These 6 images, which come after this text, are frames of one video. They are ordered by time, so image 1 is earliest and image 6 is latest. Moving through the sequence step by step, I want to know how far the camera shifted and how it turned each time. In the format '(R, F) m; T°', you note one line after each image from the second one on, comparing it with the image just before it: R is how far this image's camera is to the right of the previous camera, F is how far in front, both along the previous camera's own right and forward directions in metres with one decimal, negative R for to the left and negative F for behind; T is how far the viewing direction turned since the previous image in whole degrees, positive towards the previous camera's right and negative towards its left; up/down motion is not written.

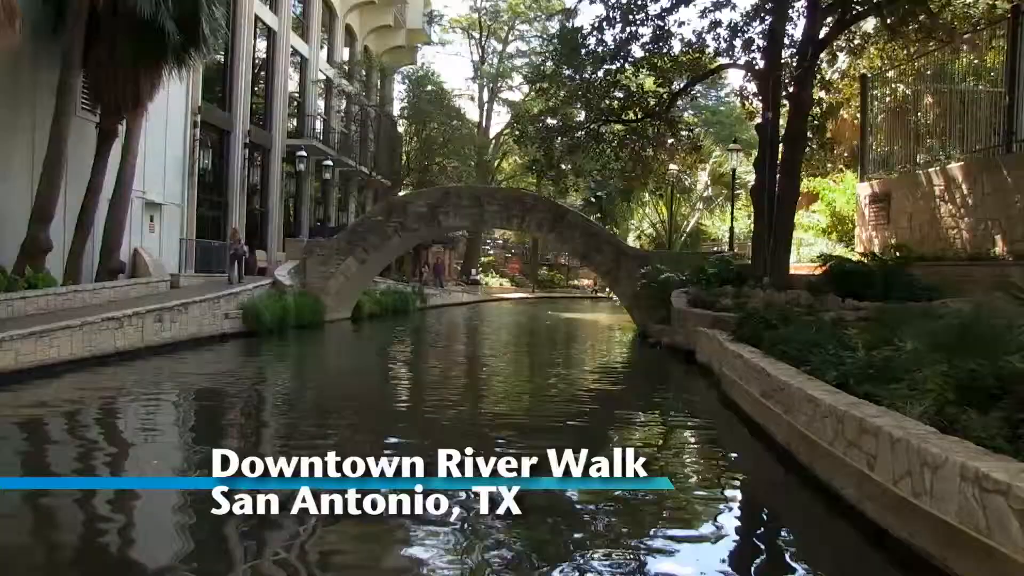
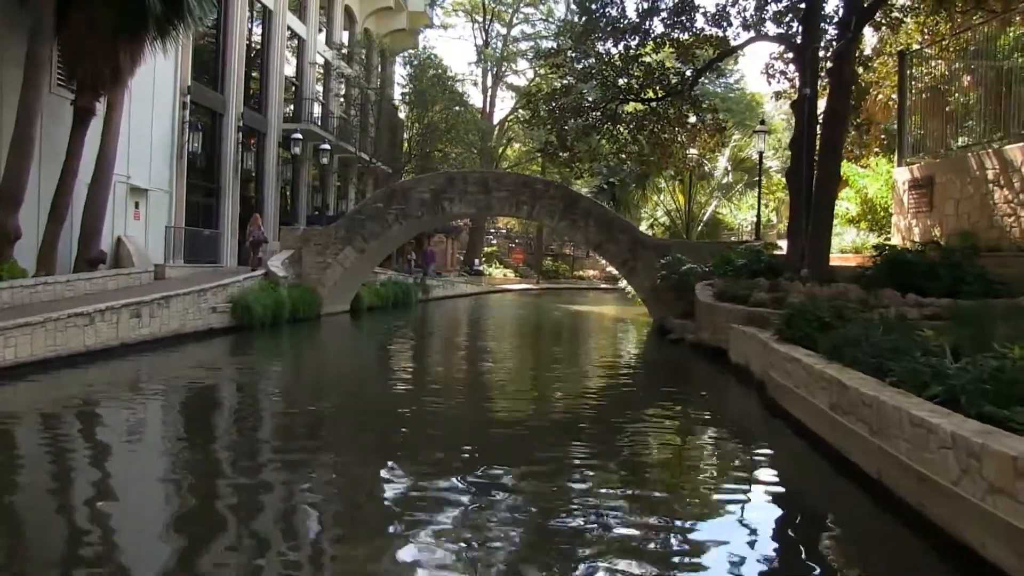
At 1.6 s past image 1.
(-0.2, +1.3) m; 0°
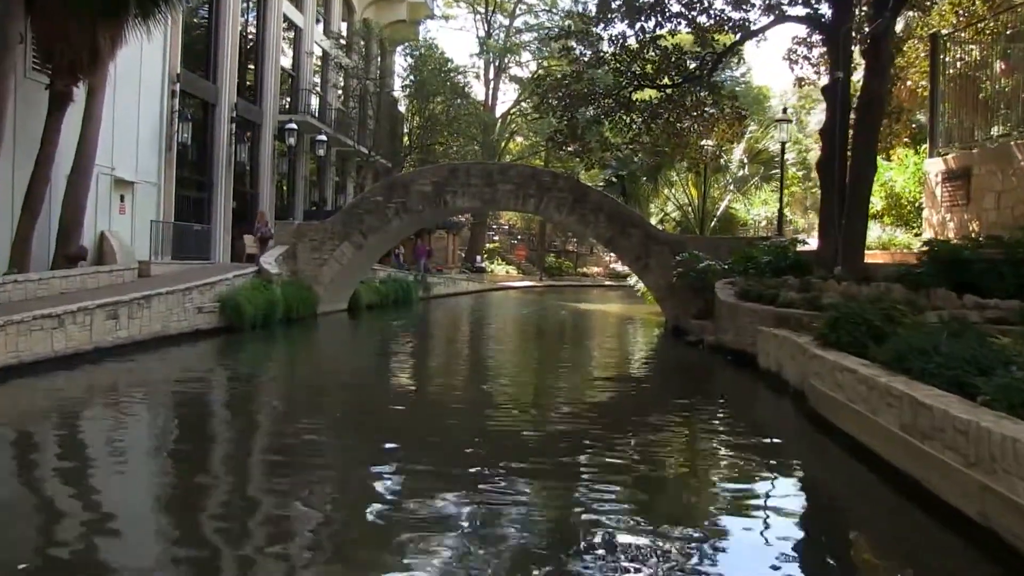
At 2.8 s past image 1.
(-0.1, +1.0) m; 0°
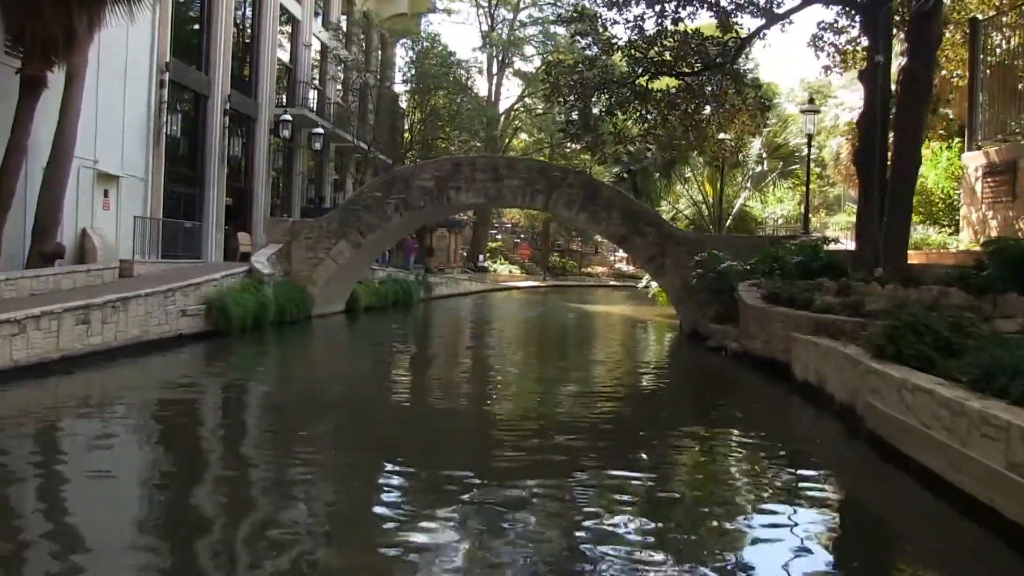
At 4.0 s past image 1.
(-0.1, +1.0) m; 0°
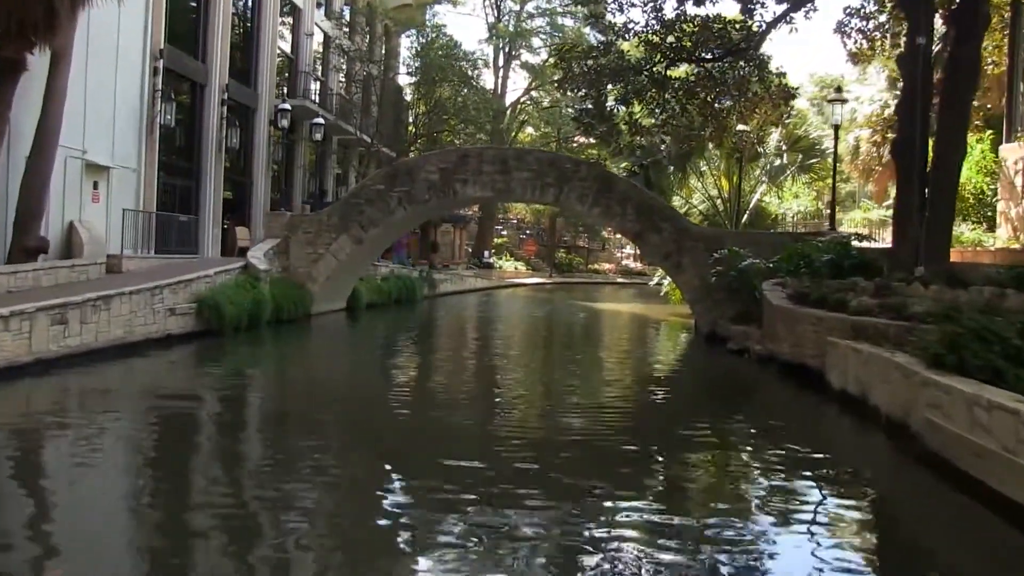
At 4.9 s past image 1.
(-0.1, +0.8) m; 0°
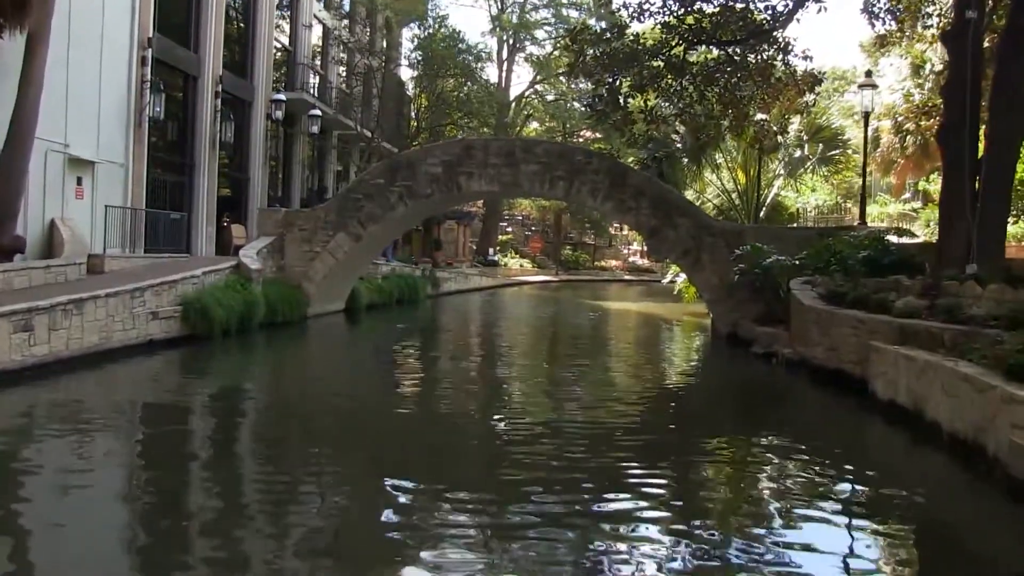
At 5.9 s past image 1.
(-0.1, +0.9) m; 0°
